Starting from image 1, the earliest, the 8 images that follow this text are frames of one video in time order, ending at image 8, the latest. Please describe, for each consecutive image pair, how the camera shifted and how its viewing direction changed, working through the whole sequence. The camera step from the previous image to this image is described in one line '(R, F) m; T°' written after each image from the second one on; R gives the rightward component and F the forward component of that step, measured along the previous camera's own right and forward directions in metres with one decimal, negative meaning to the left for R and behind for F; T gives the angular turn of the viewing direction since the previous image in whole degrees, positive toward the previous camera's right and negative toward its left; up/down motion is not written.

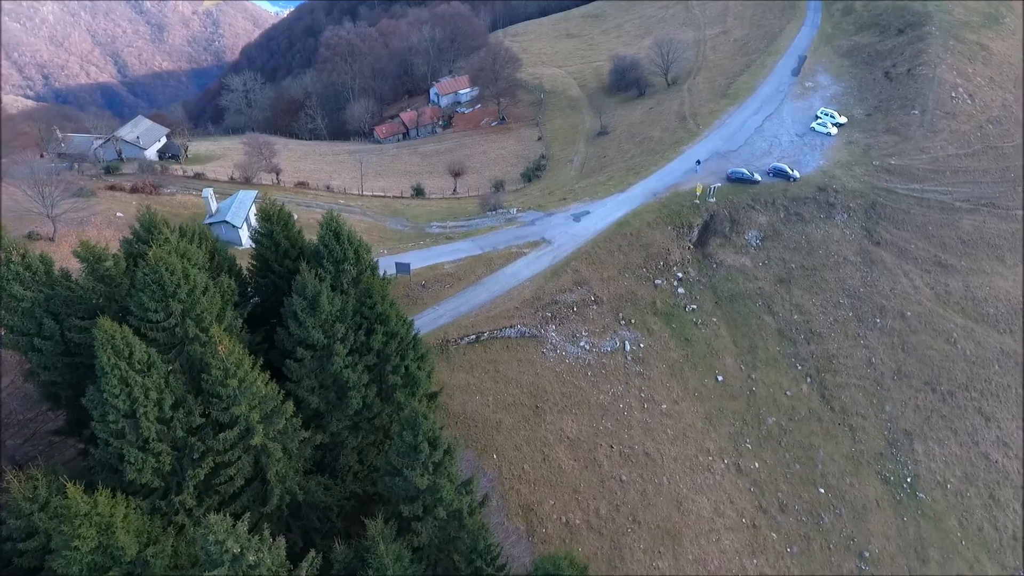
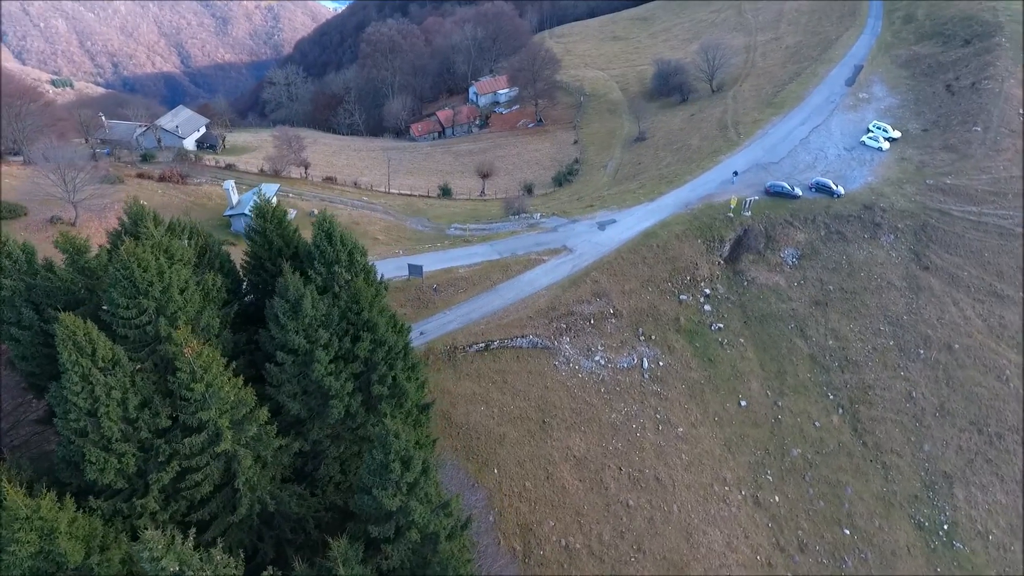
(+1.4, +1.2) m; -4°
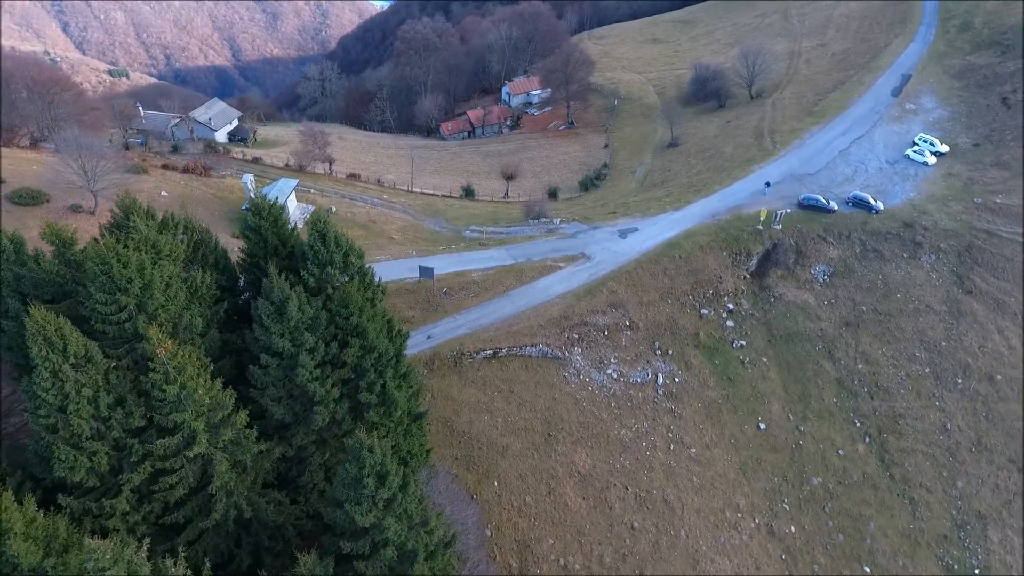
(+1.2, +0.9) m; -3°
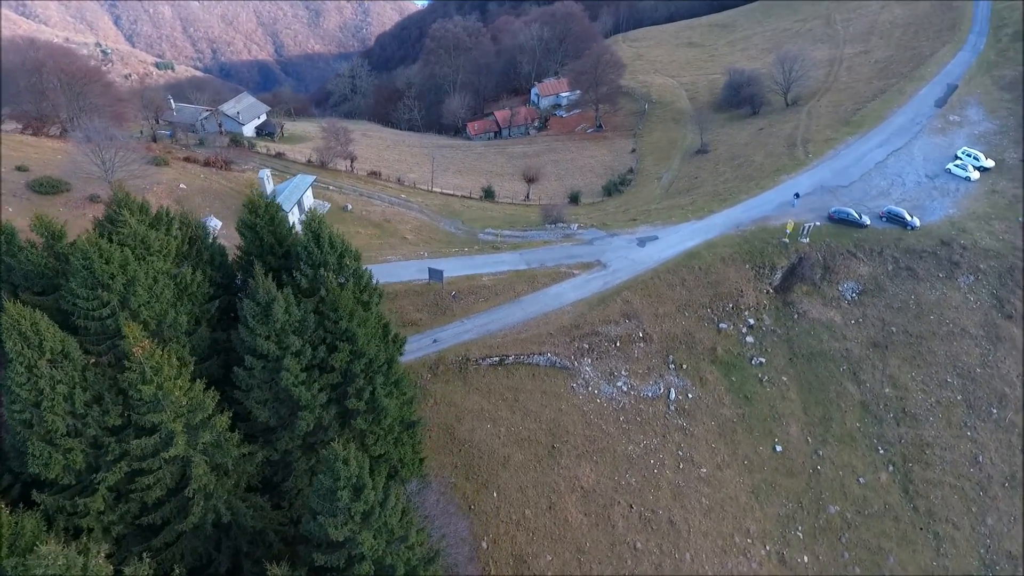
(+1.0, +0.8) m; -3°
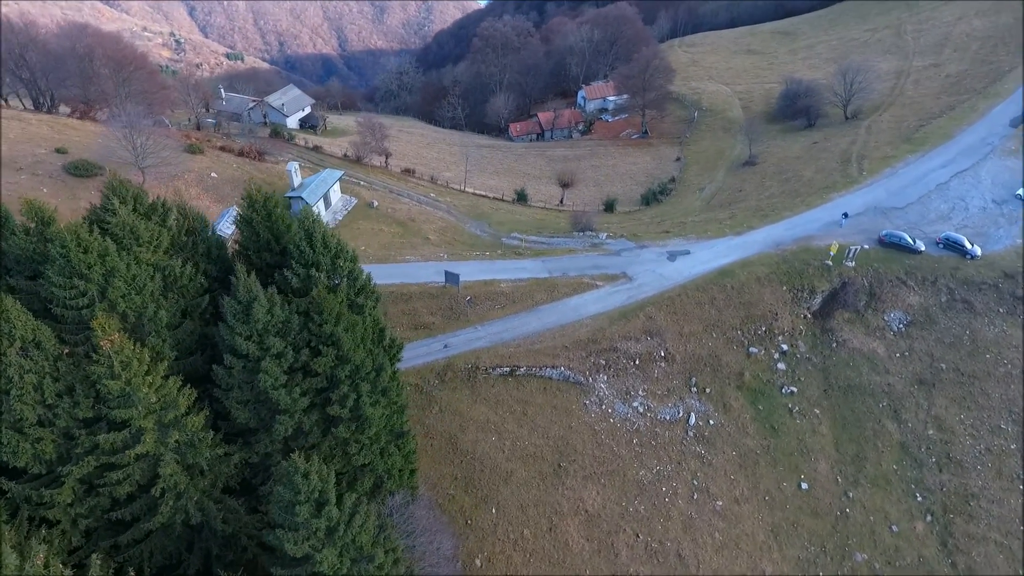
(+1.5, +1.1) m; -4°
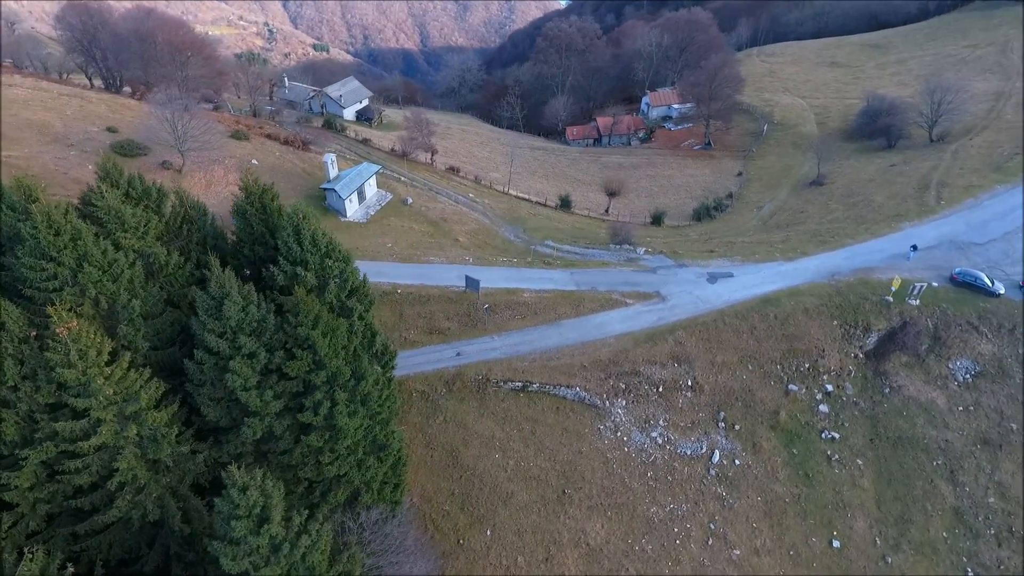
(+1.9, +1.5) m; -6°
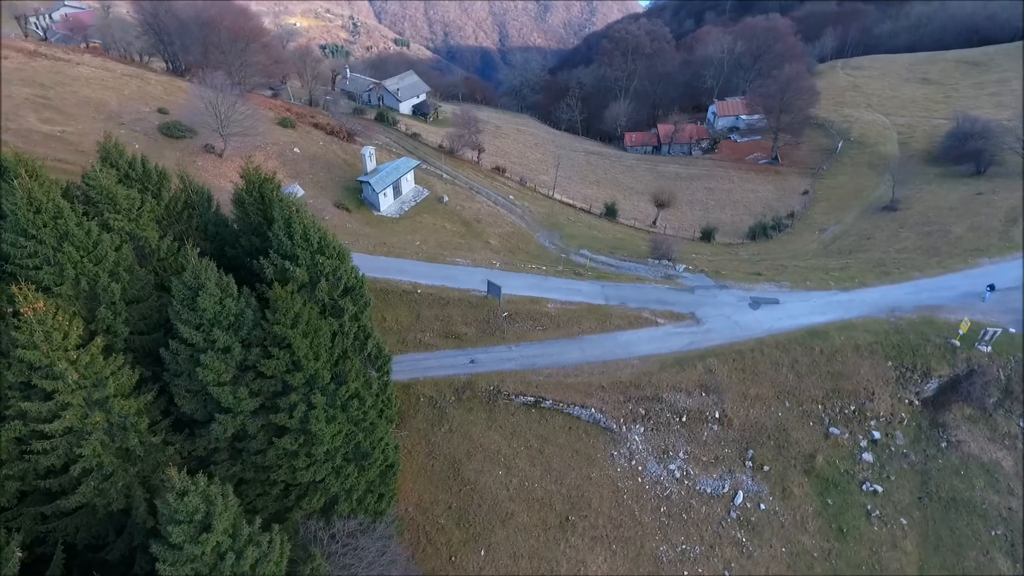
(+1.7, +1.4) m; -6°
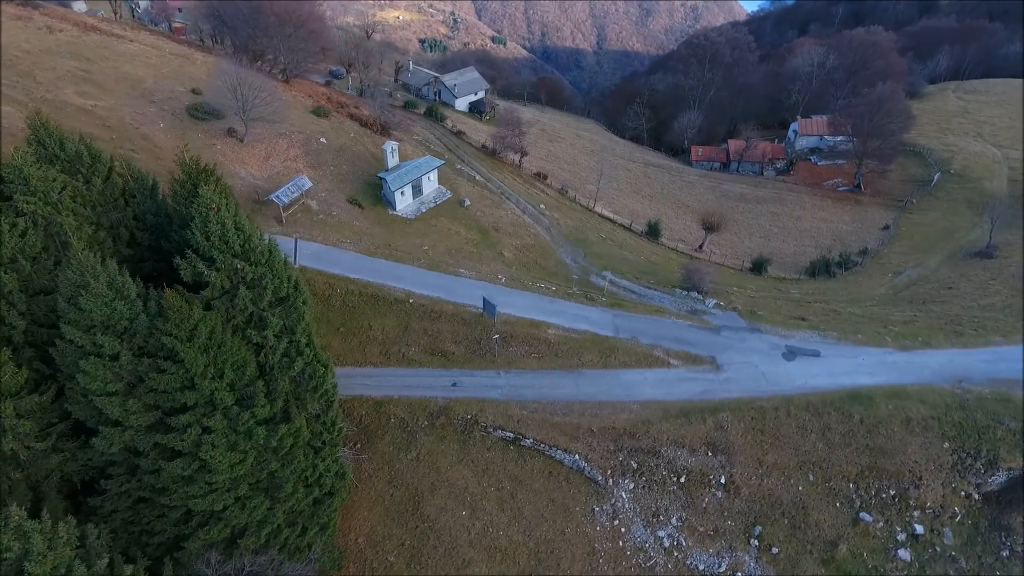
(+3.3, +2.8) m; -7°
